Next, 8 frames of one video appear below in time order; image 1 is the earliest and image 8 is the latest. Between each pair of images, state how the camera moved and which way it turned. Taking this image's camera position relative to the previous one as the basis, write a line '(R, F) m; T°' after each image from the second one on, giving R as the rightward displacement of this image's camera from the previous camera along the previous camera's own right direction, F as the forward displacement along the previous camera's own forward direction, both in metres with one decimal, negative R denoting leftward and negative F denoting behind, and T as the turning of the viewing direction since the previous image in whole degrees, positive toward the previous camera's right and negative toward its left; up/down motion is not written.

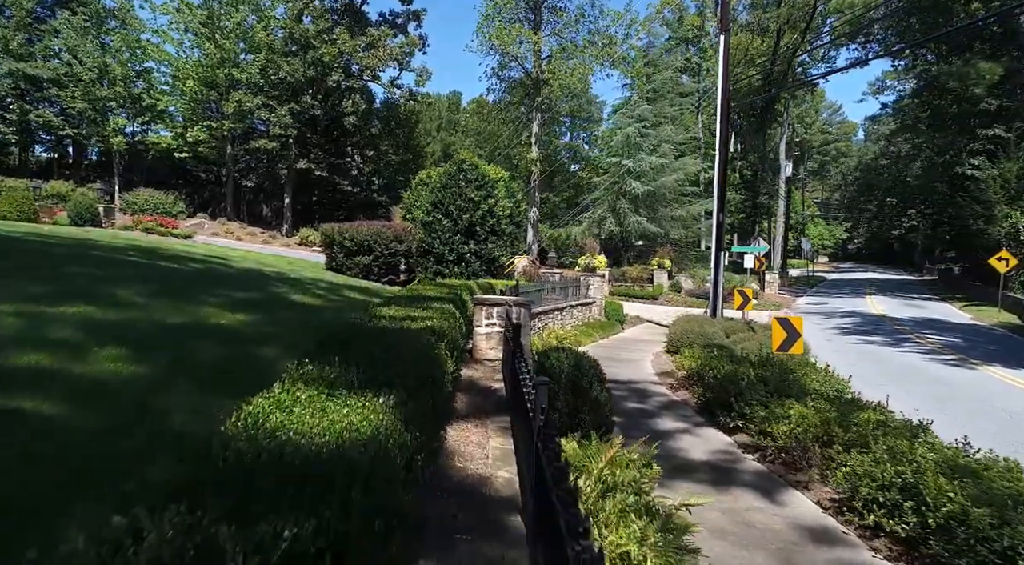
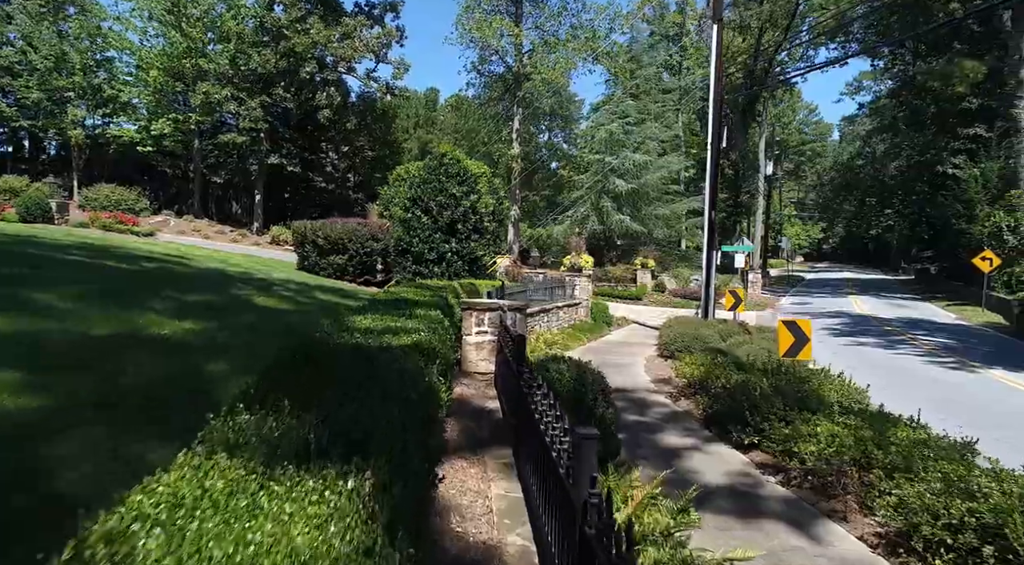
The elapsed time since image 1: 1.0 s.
(-0.2, +0.8) m; +2°
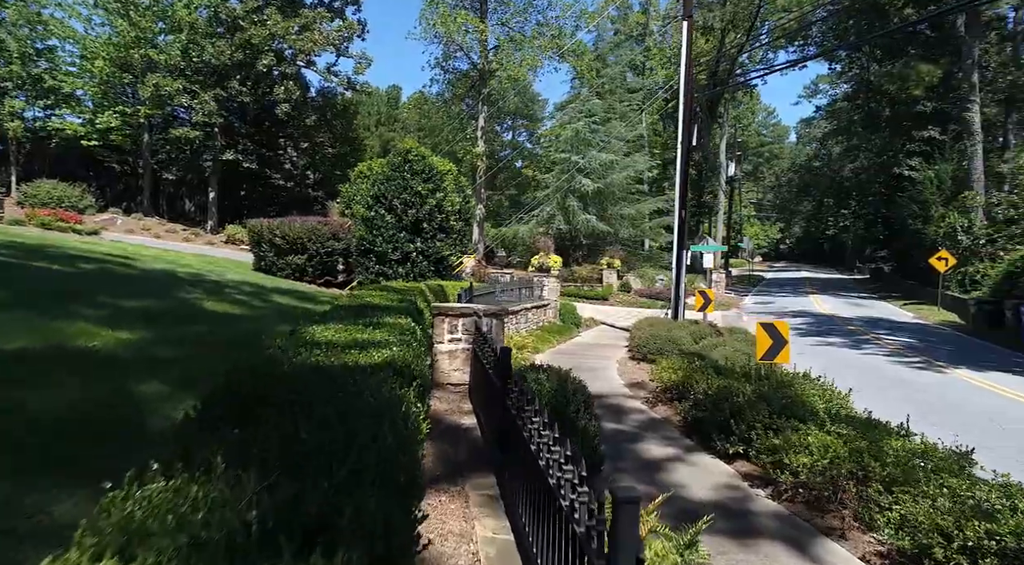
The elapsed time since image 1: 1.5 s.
(-0.1, +0.5) m; +3°
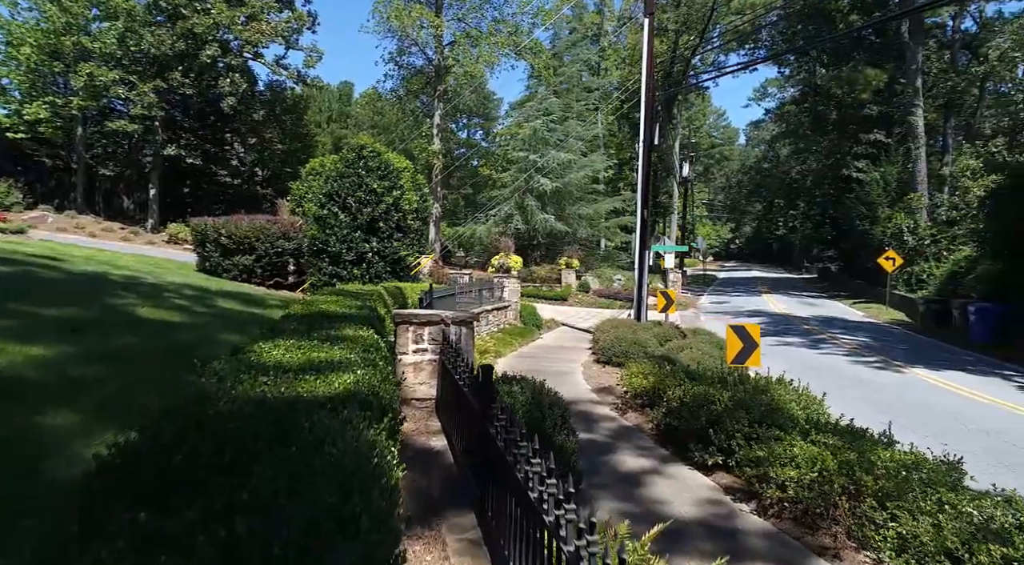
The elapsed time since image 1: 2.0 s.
(-0.1, +0.5) m; +4°
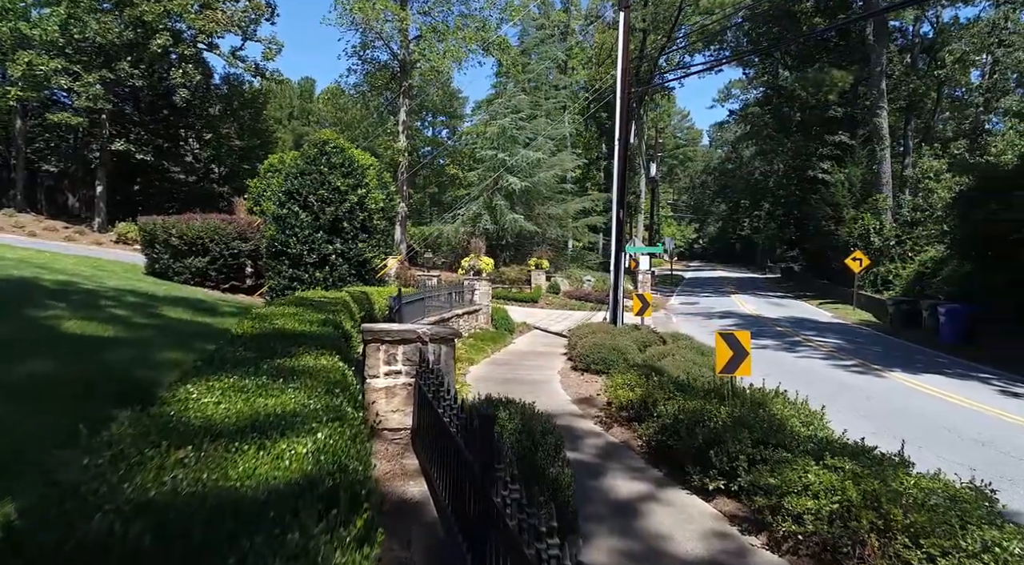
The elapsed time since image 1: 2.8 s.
(-0.2, +0.7) m; +3°
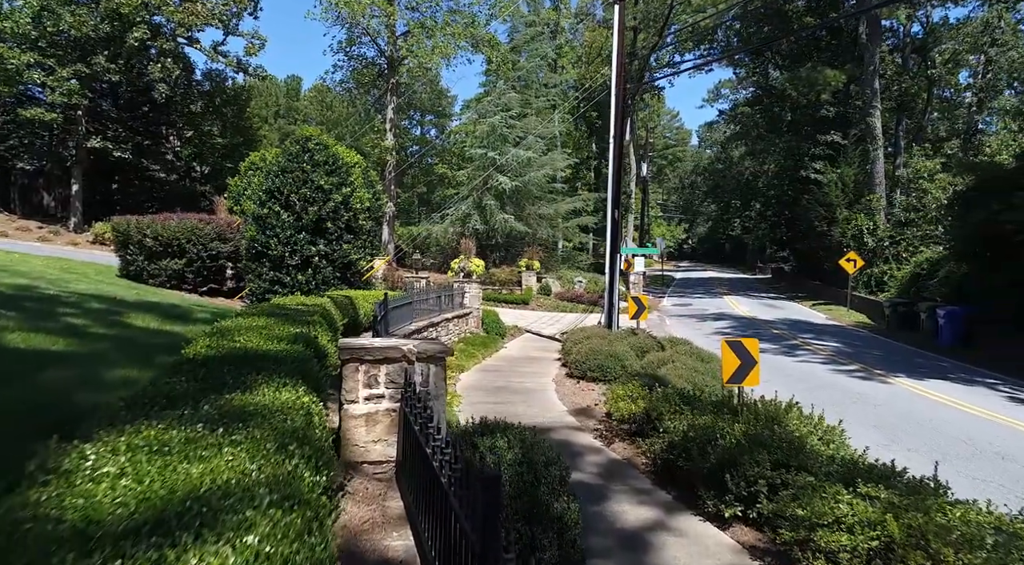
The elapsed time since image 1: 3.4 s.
(-0.1, +0.6) m; +1°
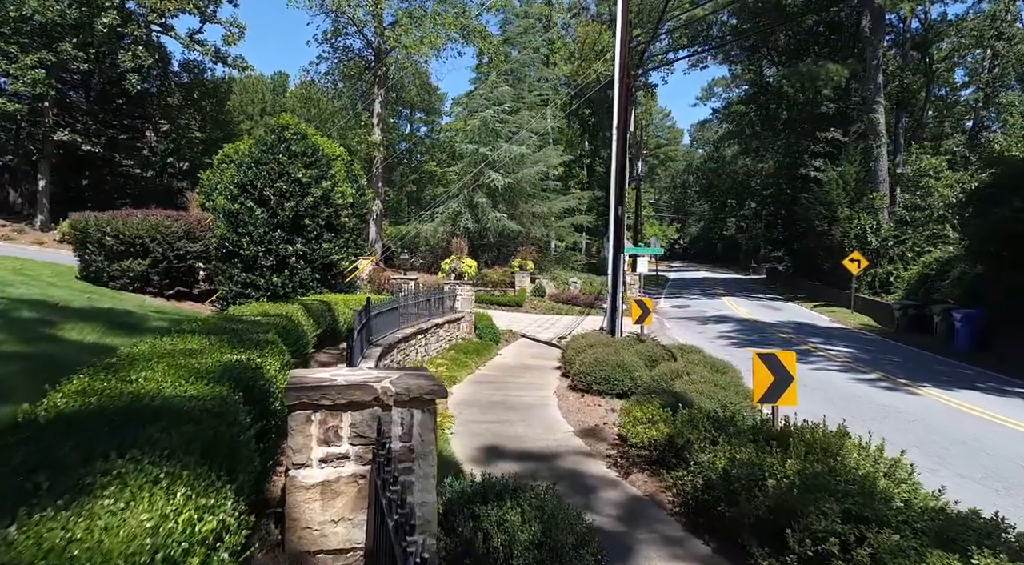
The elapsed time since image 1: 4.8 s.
(-0.1, +1.1) m; +1°
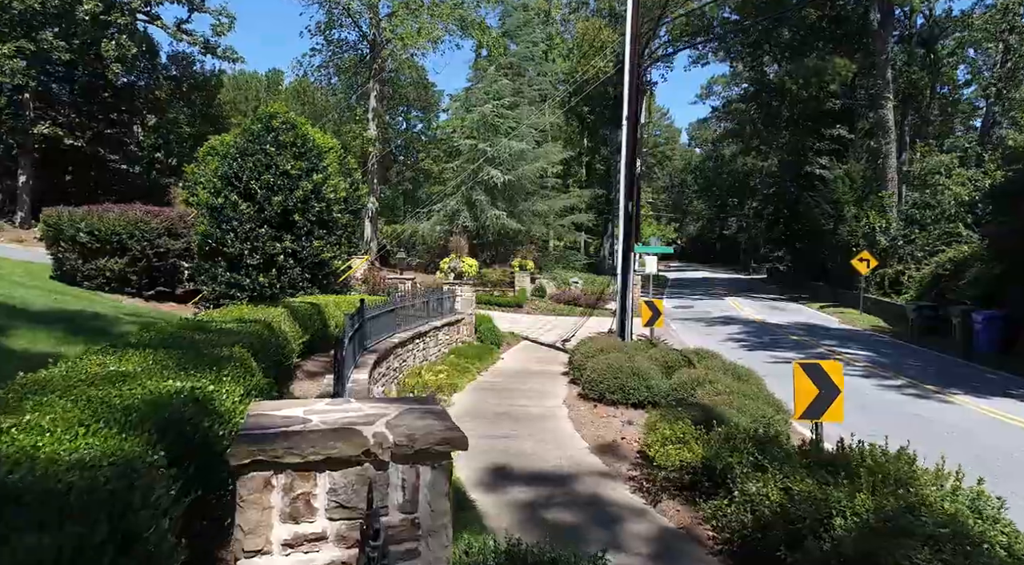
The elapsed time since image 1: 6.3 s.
(-0.2, +0.8) m; 0°
